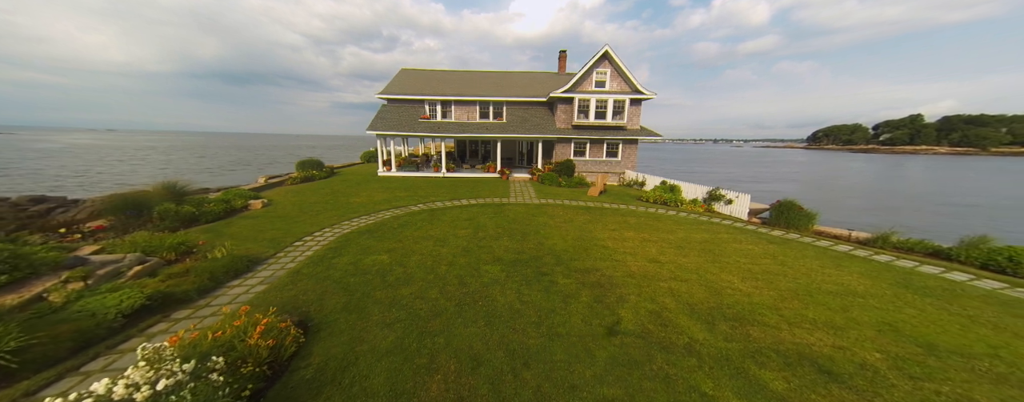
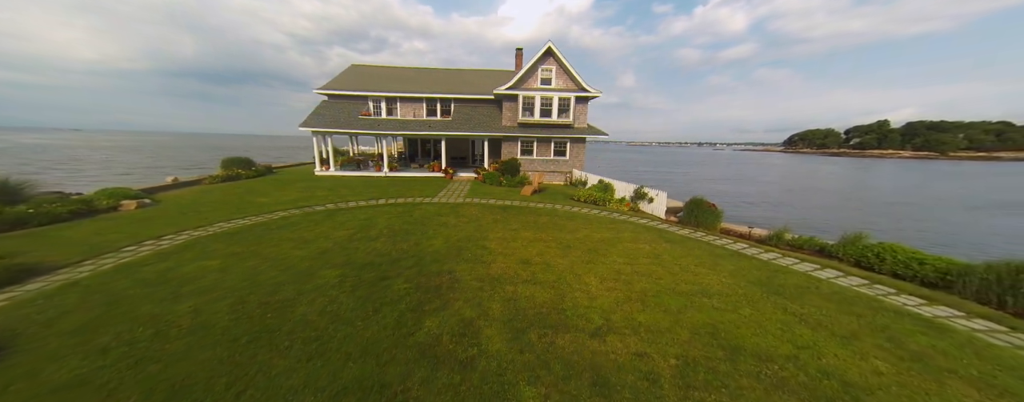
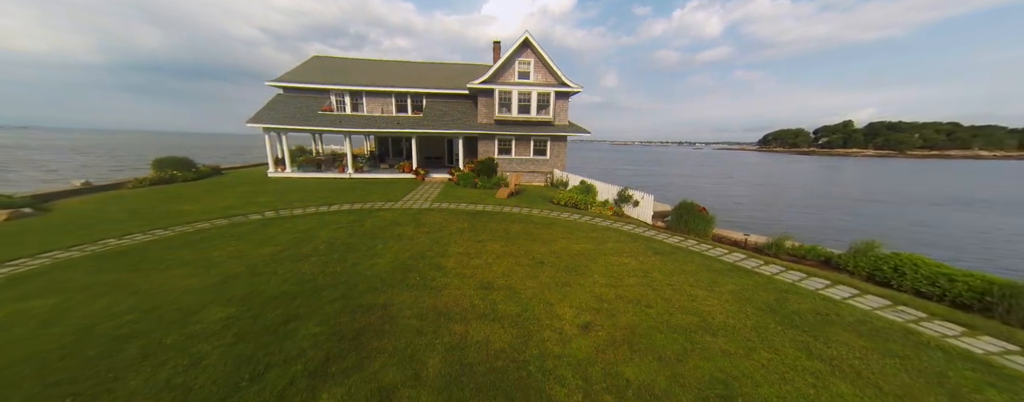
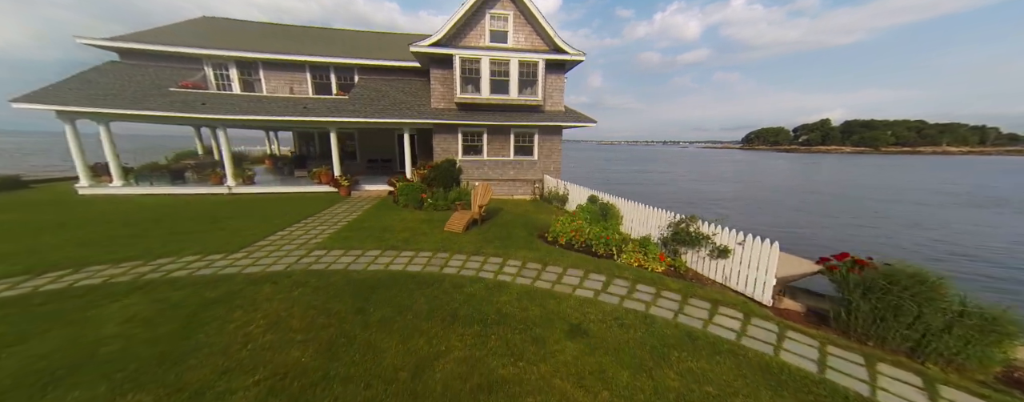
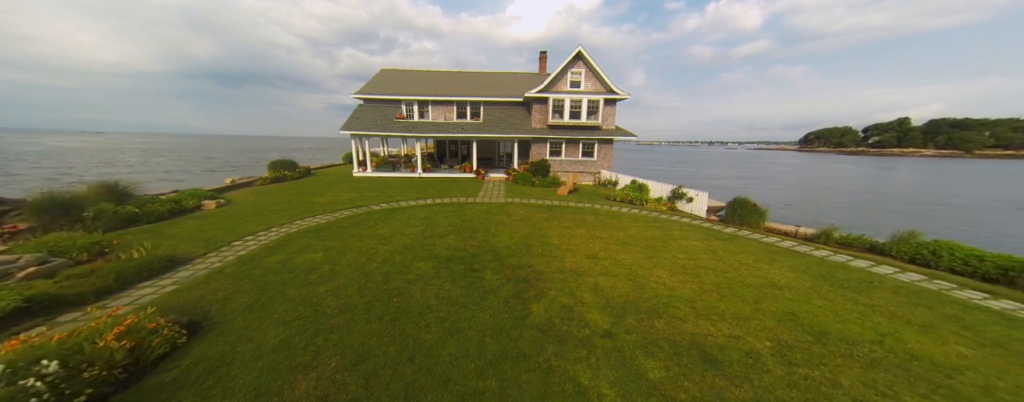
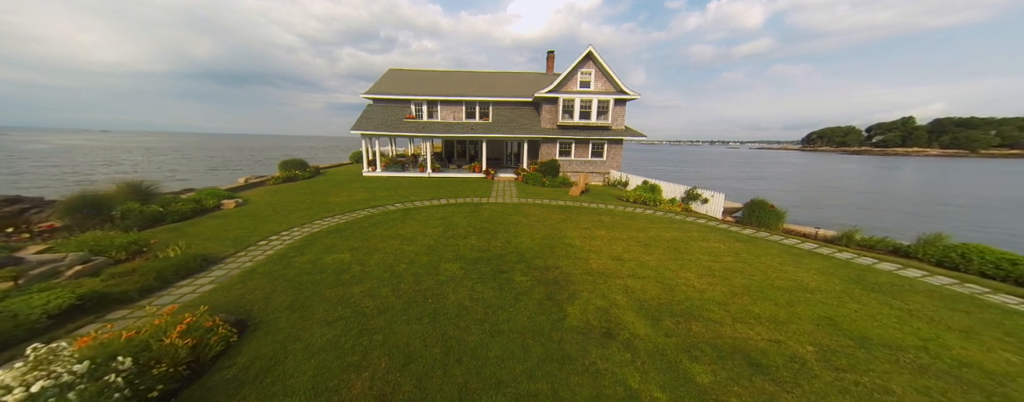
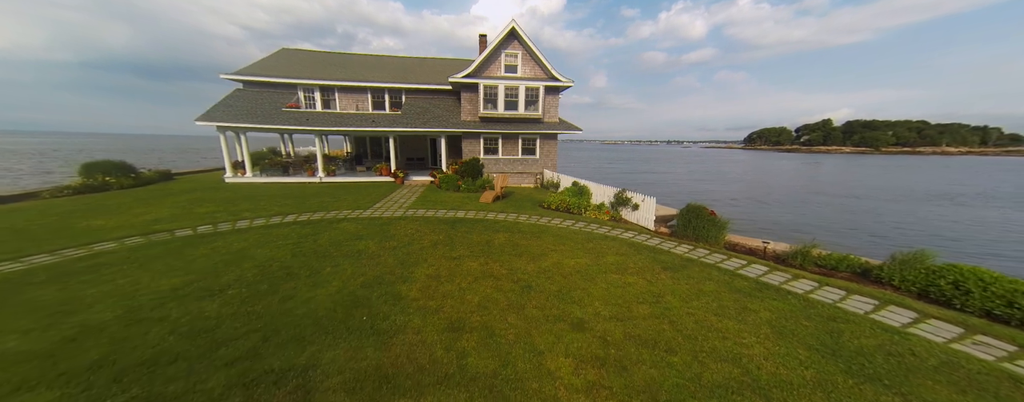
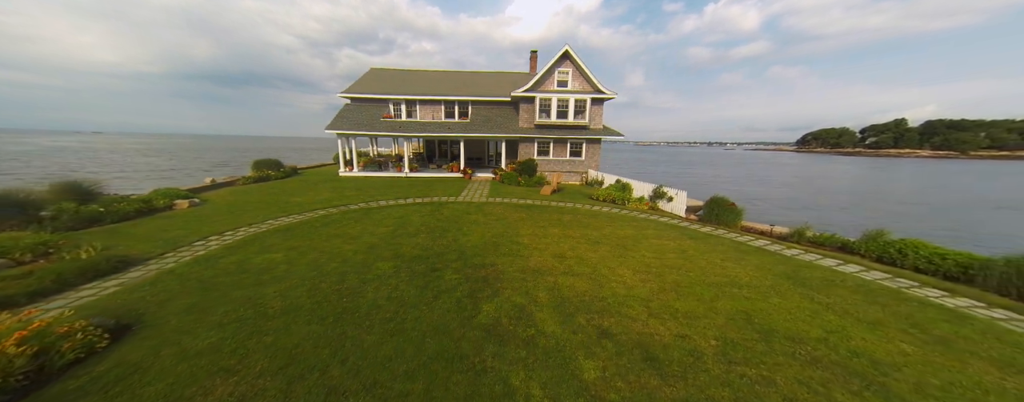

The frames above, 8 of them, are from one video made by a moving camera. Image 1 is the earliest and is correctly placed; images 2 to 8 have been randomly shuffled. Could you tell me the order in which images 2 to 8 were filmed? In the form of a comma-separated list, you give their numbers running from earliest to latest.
6, 5, 8, 2, 3, 7, 4
